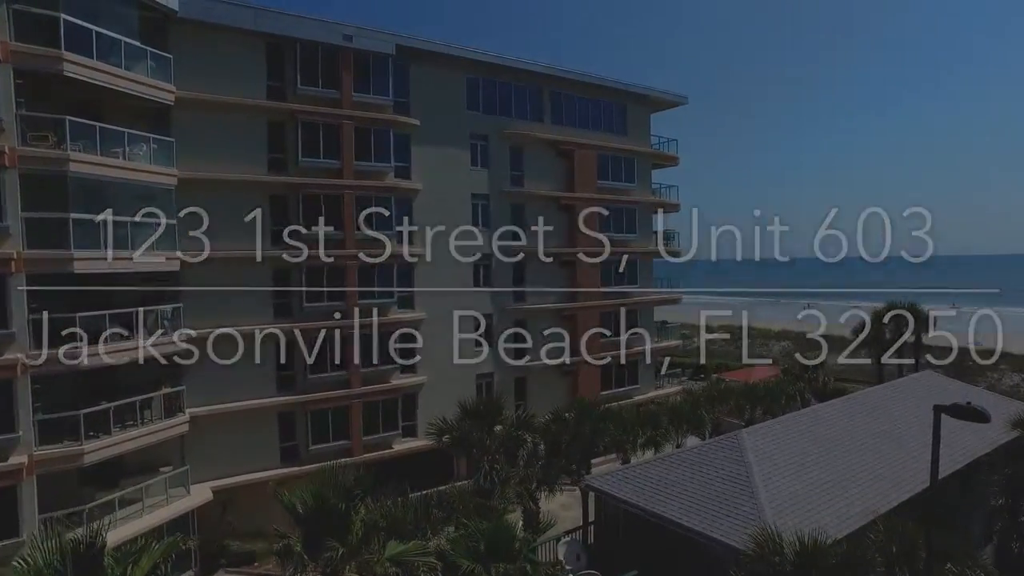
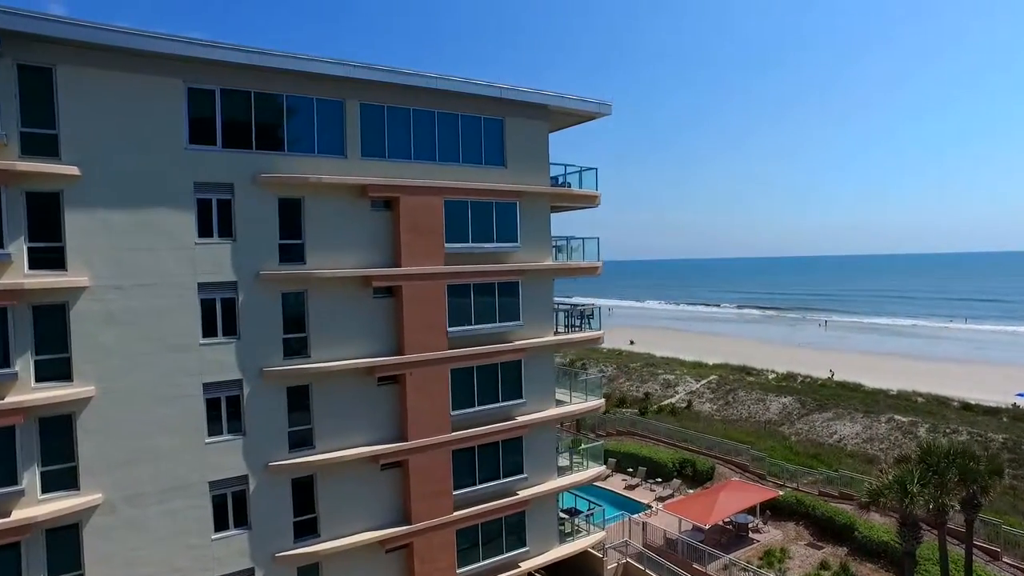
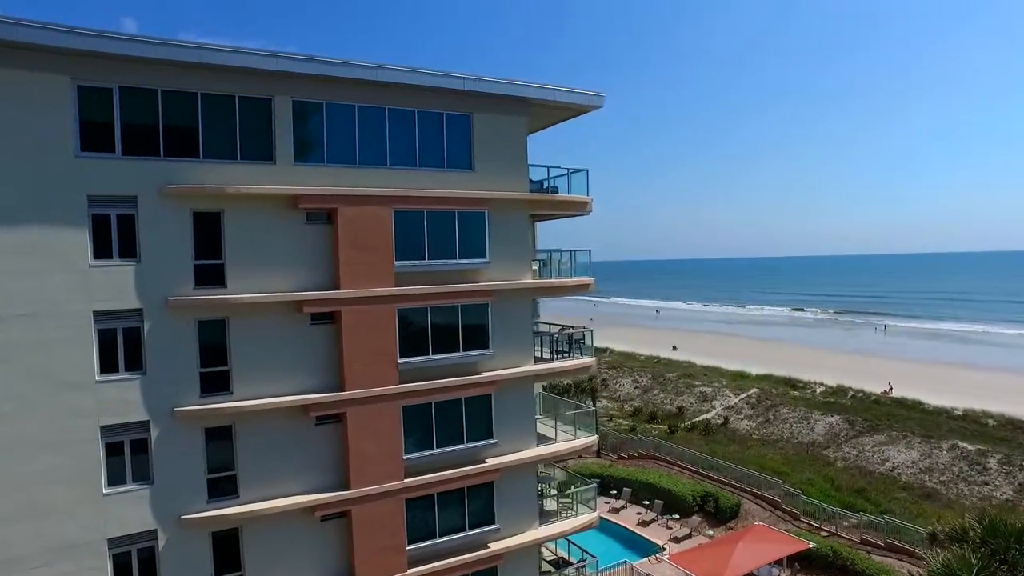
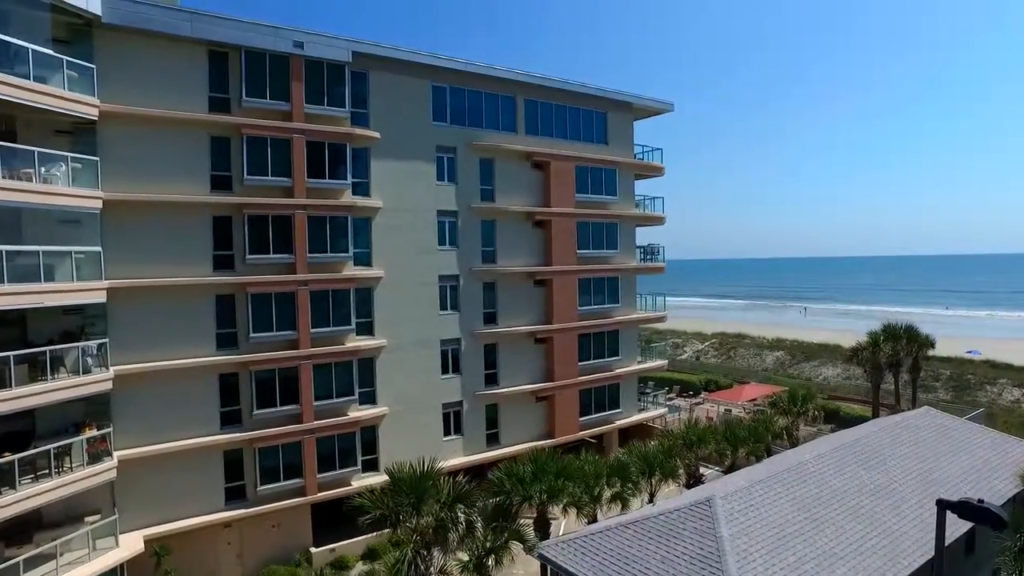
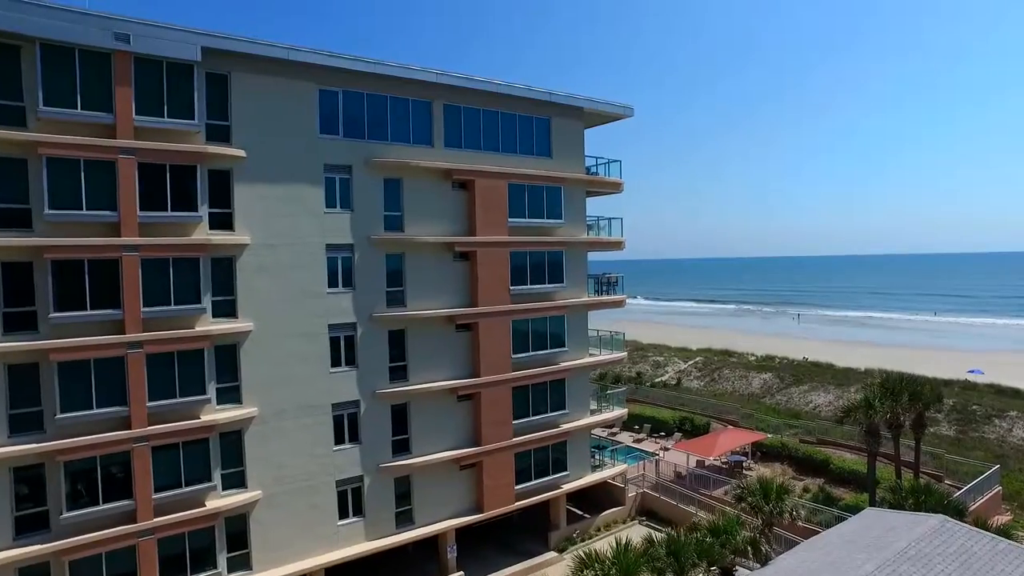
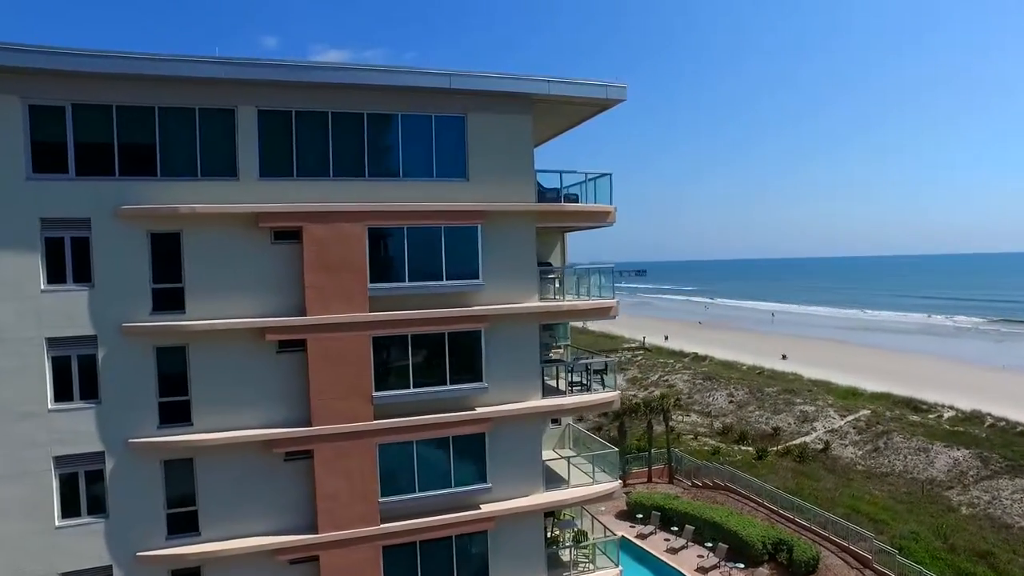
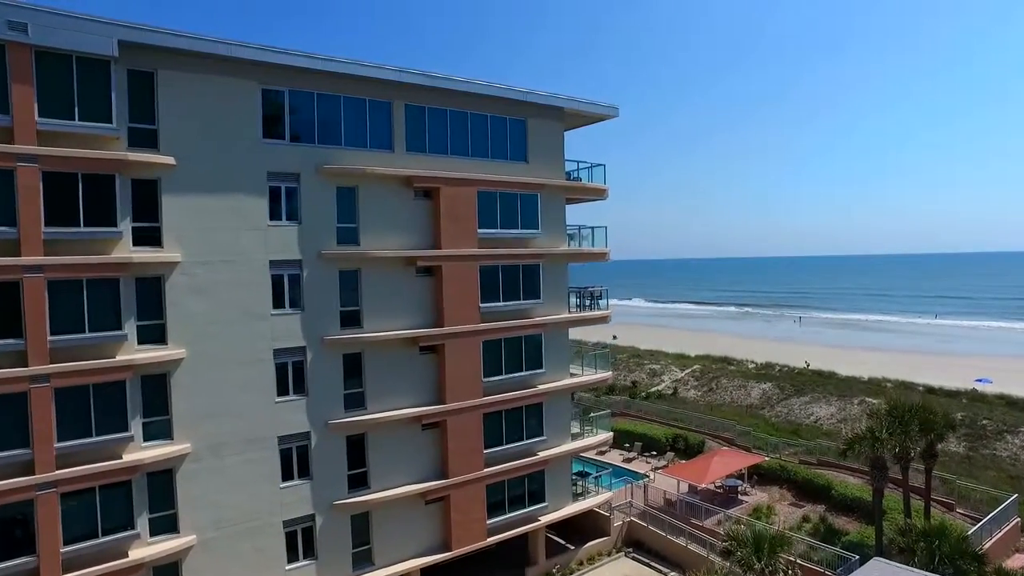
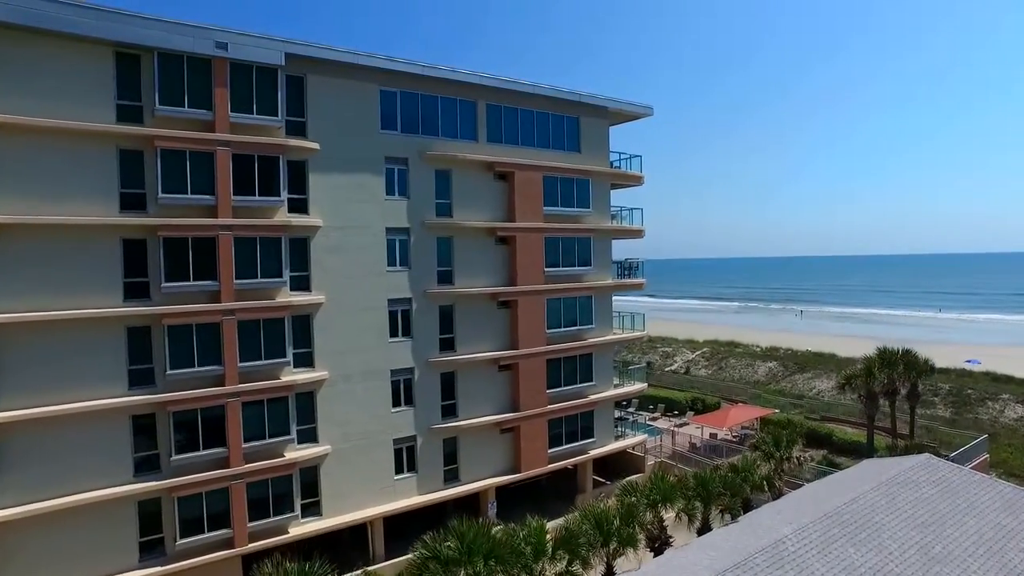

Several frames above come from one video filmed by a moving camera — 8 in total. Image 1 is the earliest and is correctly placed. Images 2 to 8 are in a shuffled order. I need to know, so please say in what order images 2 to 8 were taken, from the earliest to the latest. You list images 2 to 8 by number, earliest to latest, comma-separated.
4, 8, 5, 7, 2, 3, 6
